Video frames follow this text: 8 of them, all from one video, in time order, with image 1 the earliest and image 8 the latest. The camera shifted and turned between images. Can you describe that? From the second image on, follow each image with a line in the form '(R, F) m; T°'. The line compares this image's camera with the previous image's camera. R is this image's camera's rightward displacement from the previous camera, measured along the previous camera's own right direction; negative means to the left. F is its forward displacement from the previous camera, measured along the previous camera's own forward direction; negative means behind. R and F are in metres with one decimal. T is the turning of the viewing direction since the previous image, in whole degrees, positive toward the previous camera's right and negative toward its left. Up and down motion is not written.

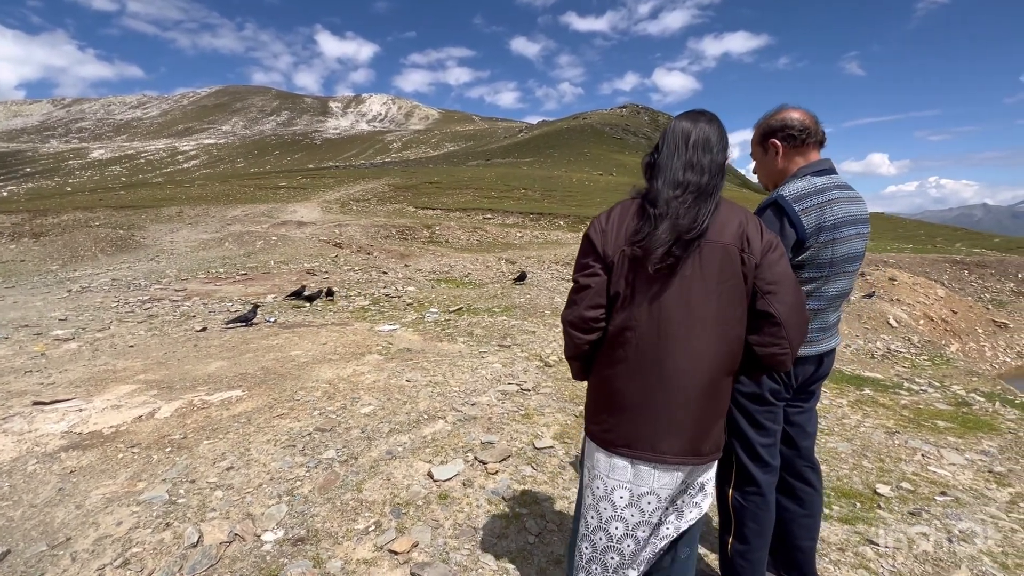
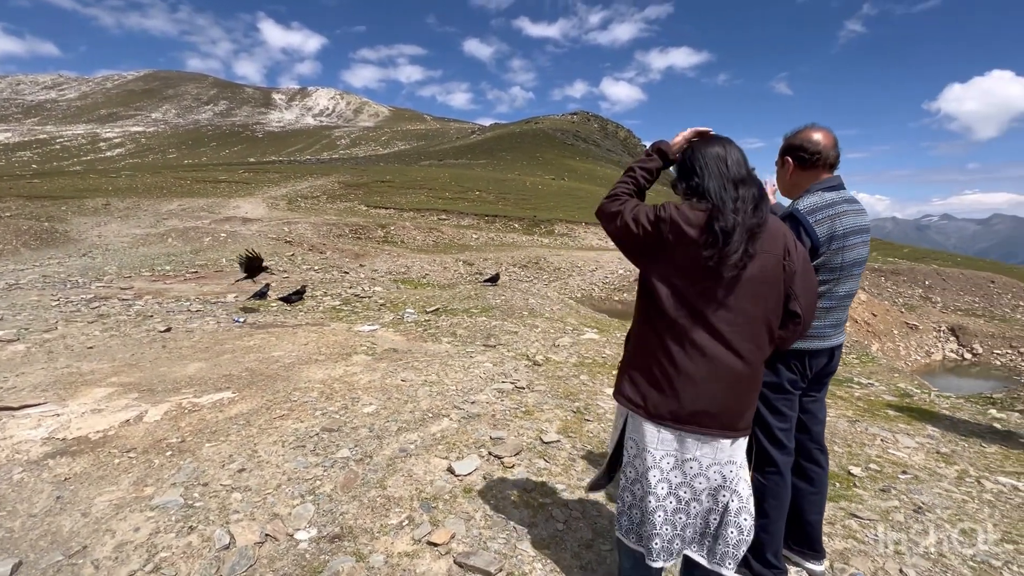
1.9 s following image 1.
(-0.8, -0.2) m; +6°
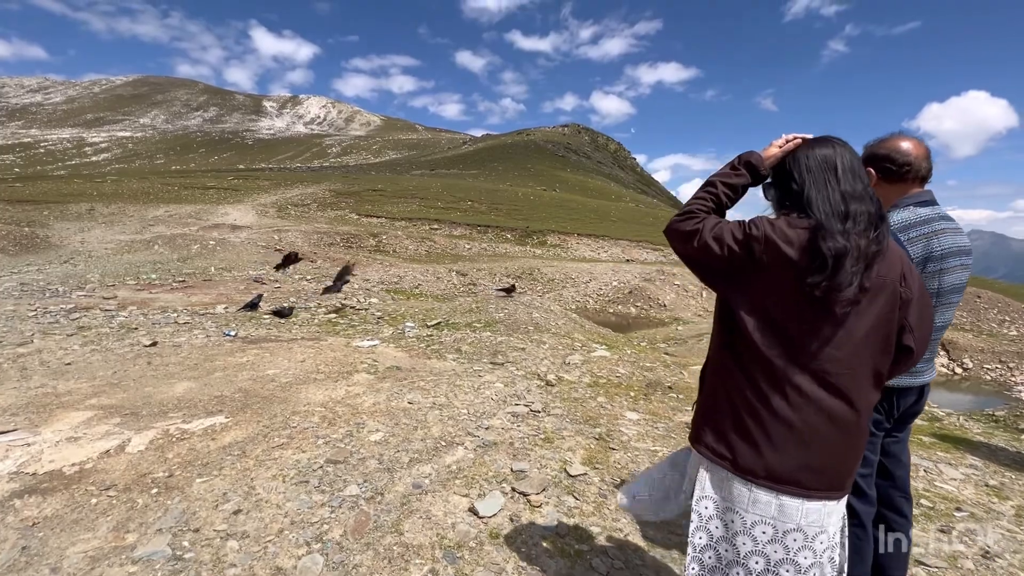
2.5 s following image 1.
(-0.4, +0.5) m; +1°
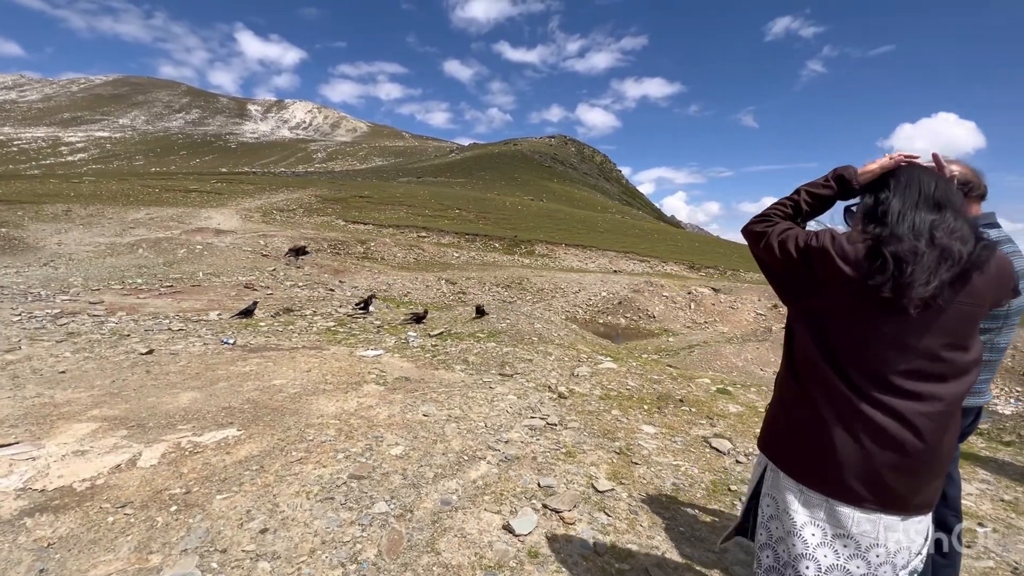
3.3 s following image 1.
(-0.5, +0.1) m; +2°
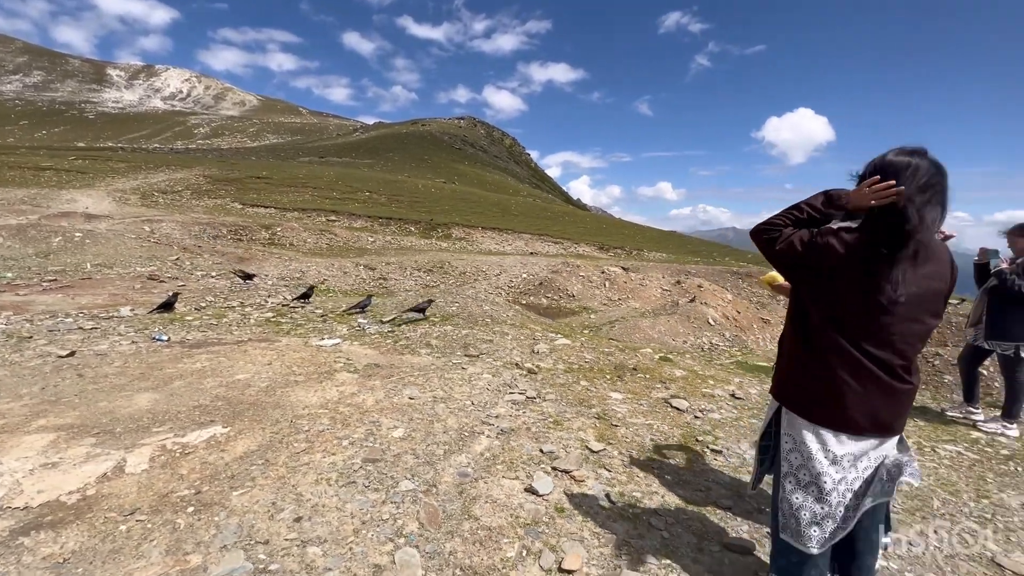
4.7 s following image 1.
(-1.1, -0.2) m; +11°
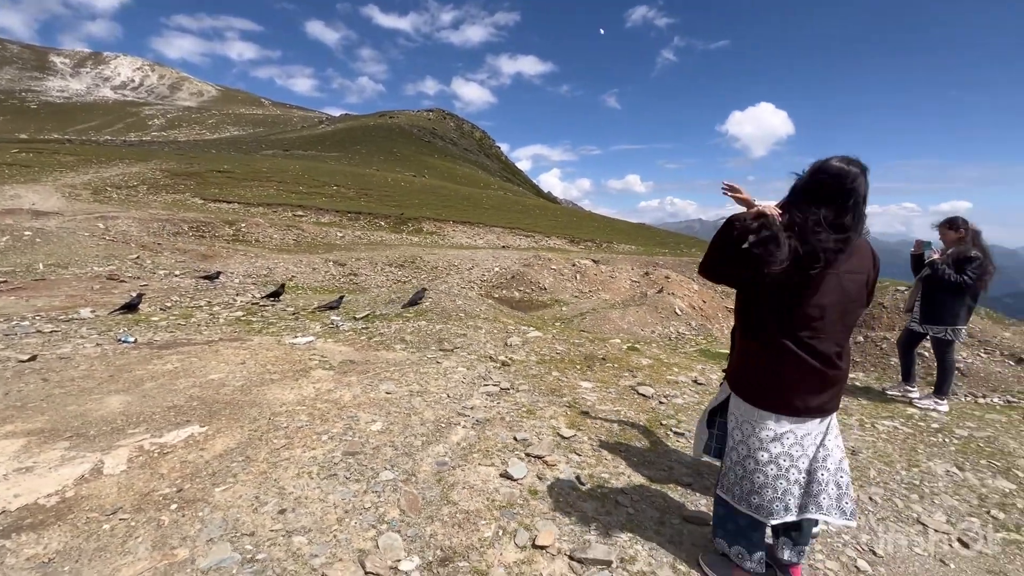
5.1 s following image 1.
(0.0, -0.2) m; +3°
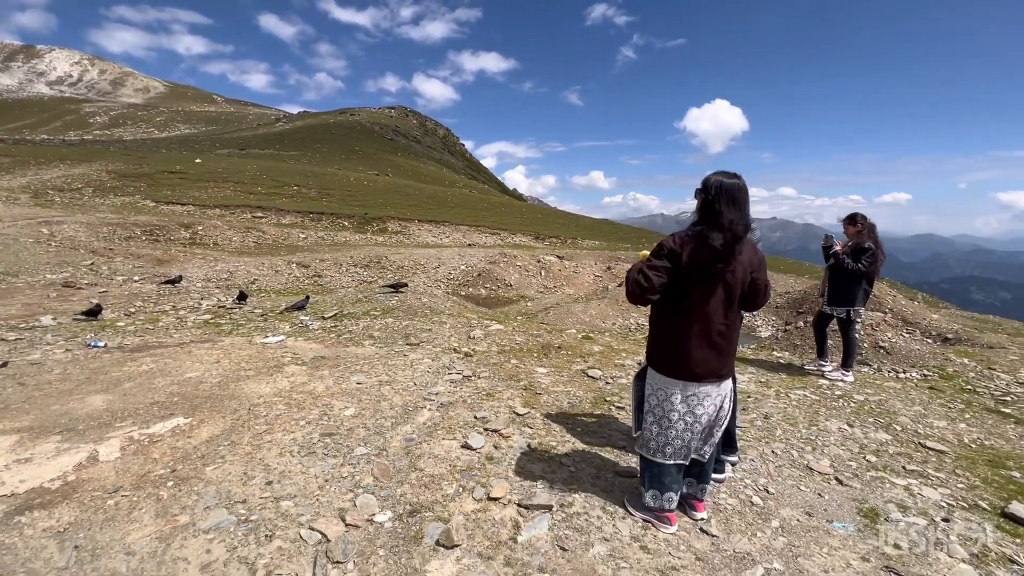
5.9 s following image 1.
(+0.2, -0.8) m; +4°
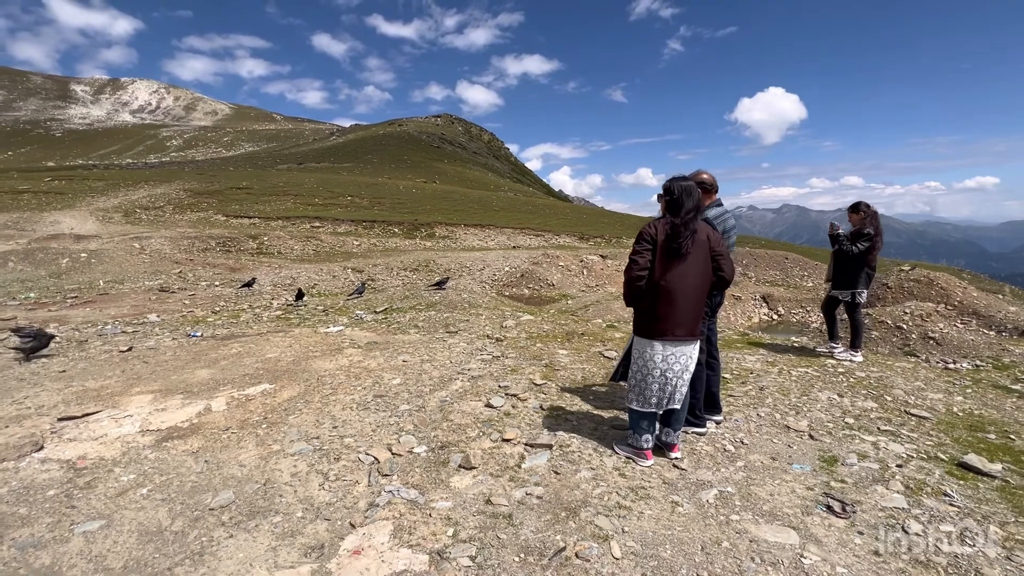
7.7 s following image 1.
(+0.6, -1.3) m; -6°
